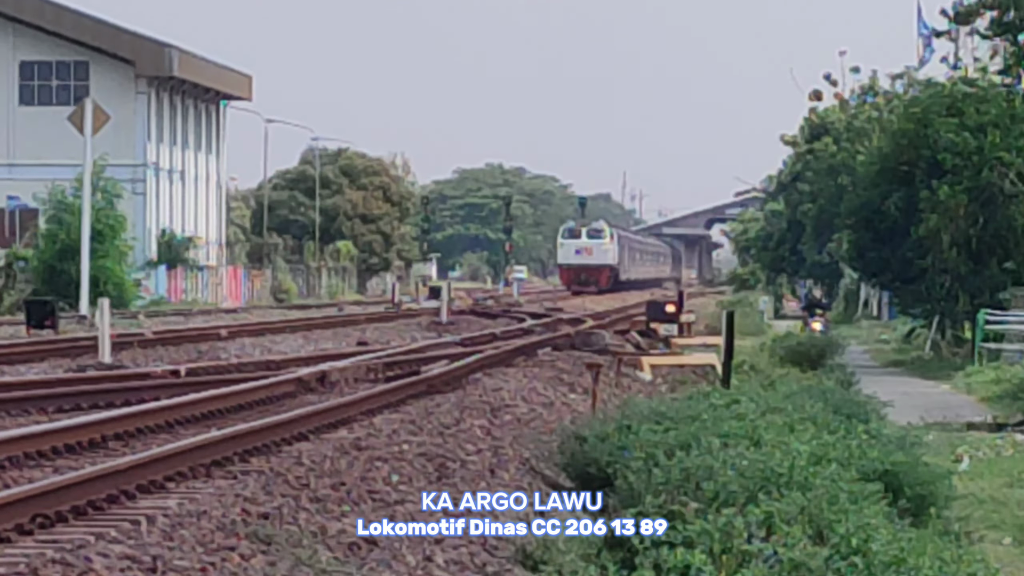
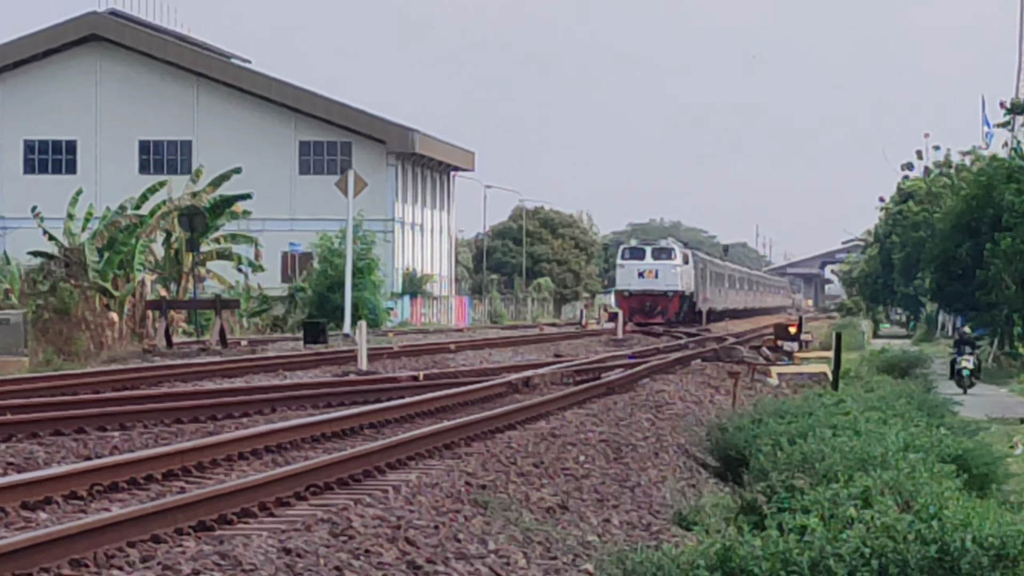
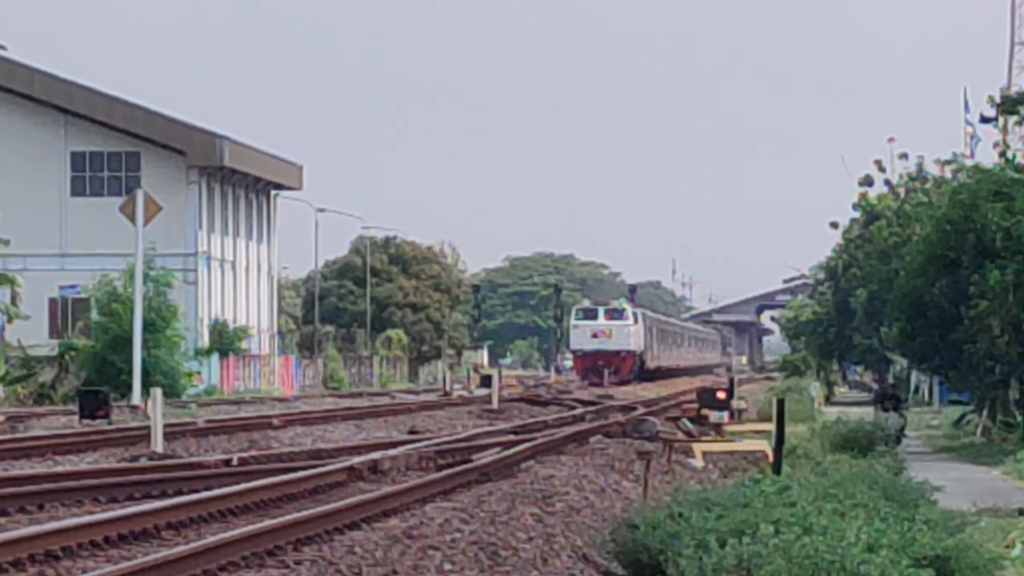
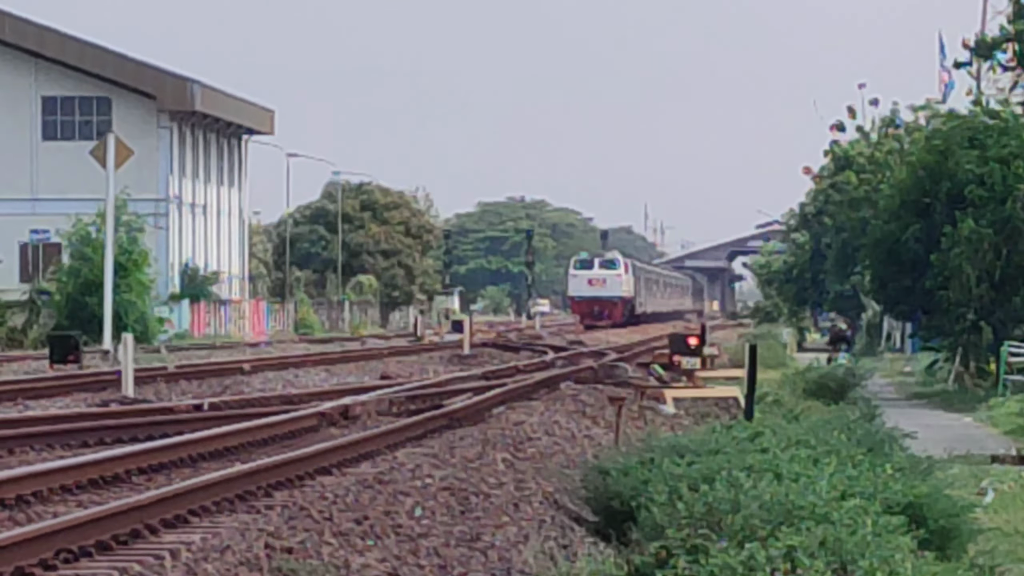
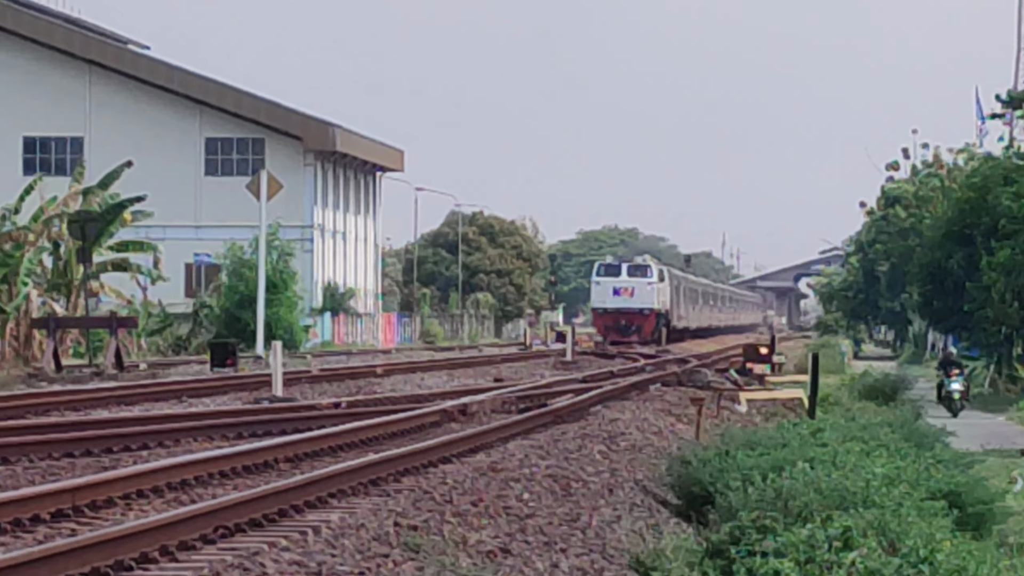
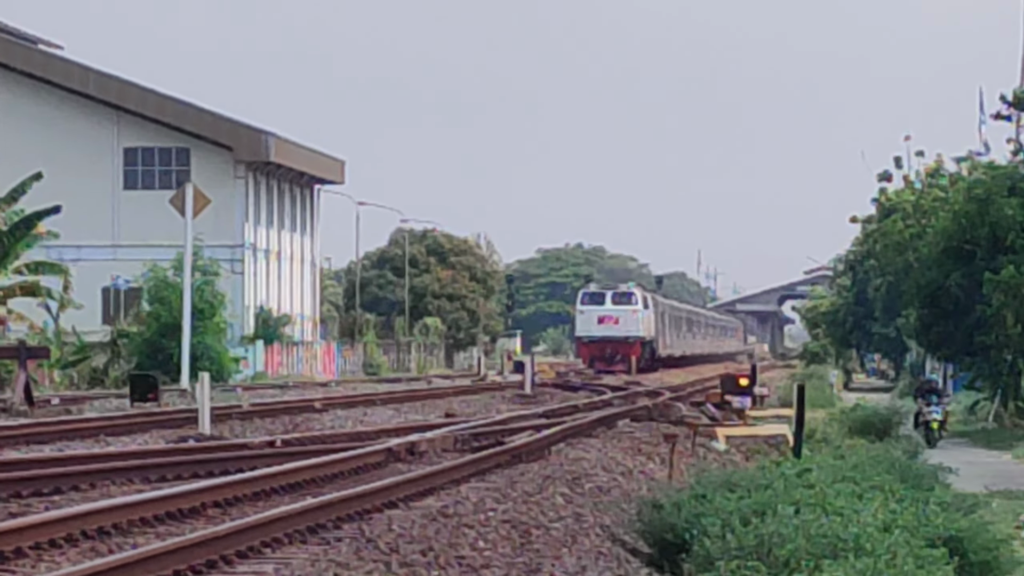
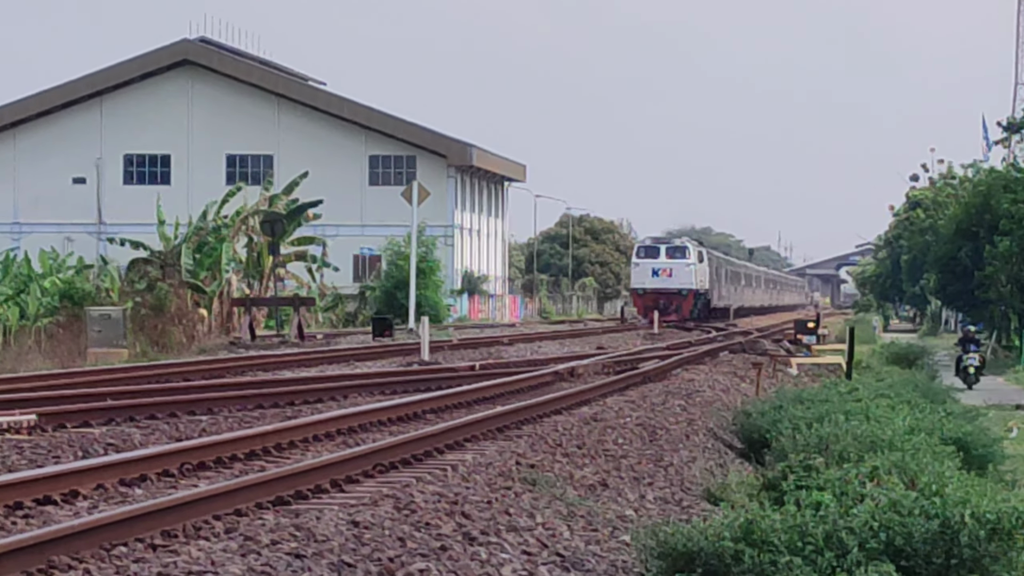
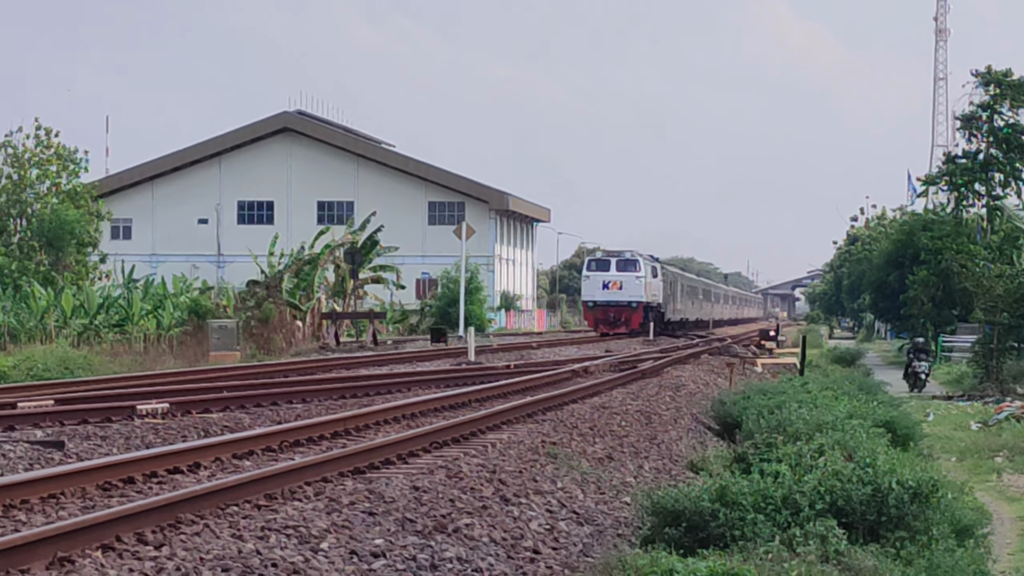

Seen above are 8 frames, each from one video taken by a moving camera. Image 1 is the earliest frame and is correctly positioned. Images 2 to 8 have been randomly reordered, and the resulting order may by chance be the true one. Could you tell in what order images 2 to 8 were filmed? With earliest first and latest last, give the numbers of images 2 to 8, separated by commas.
4, 3, 6, 5, 2, 7, 8
